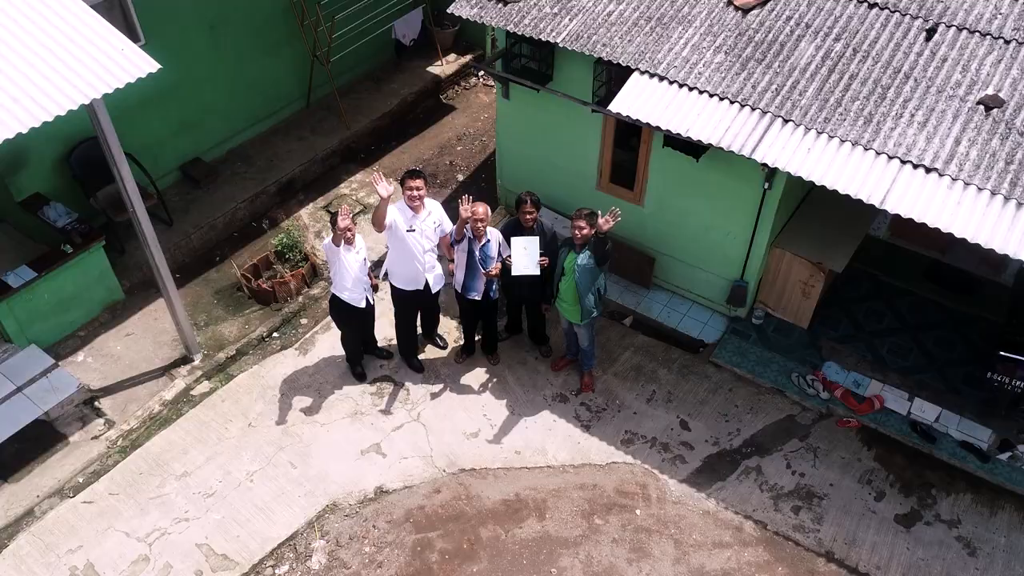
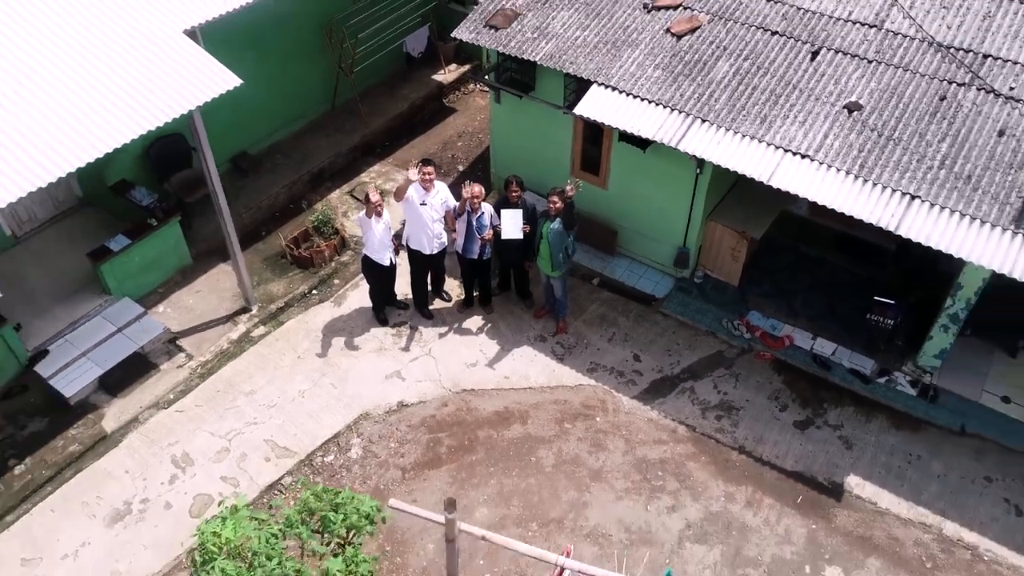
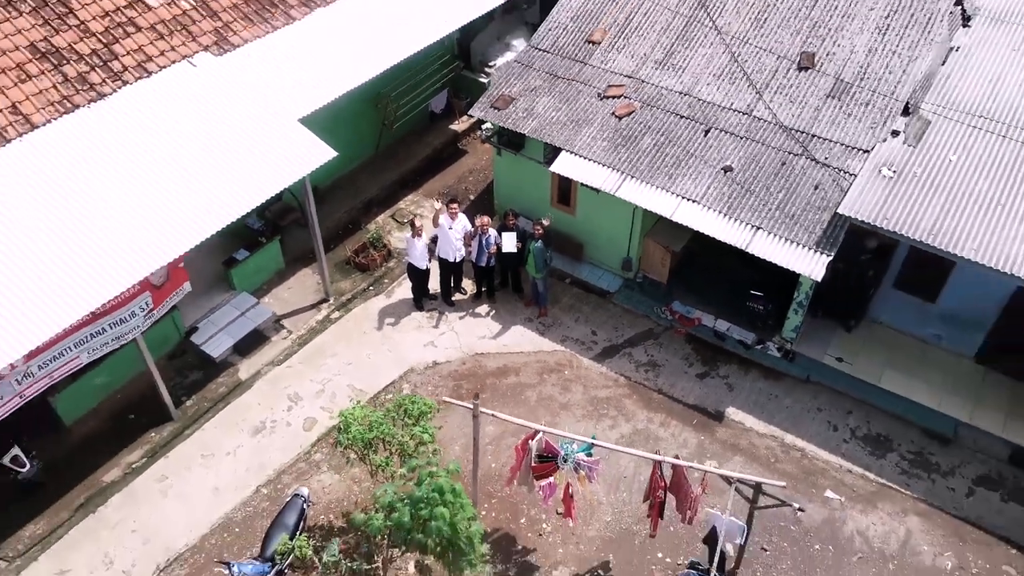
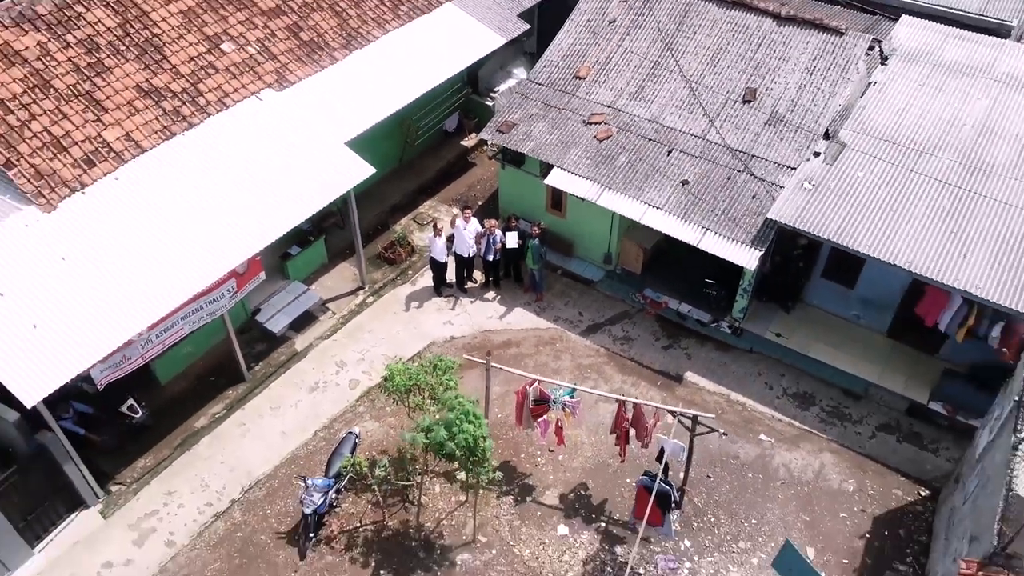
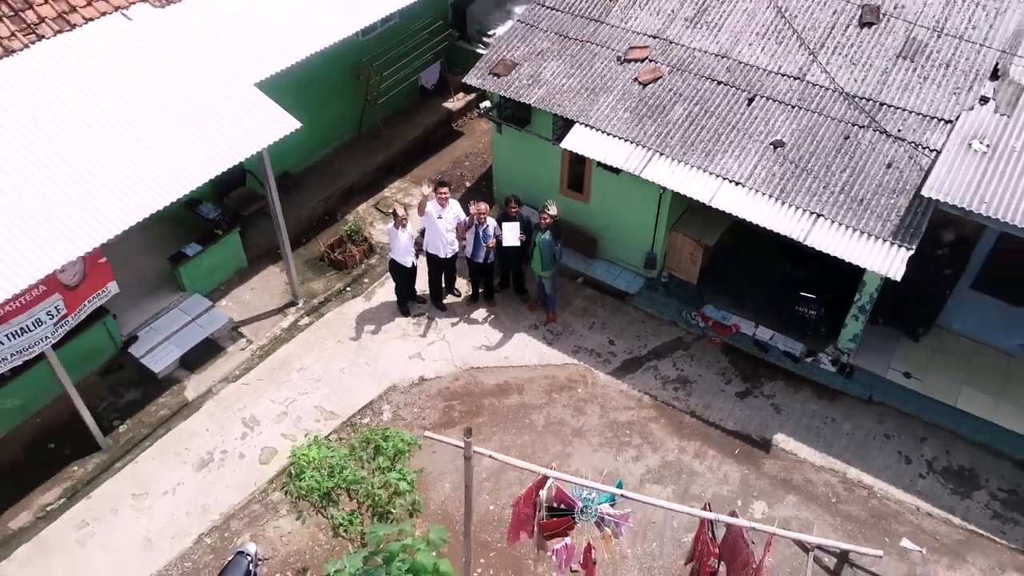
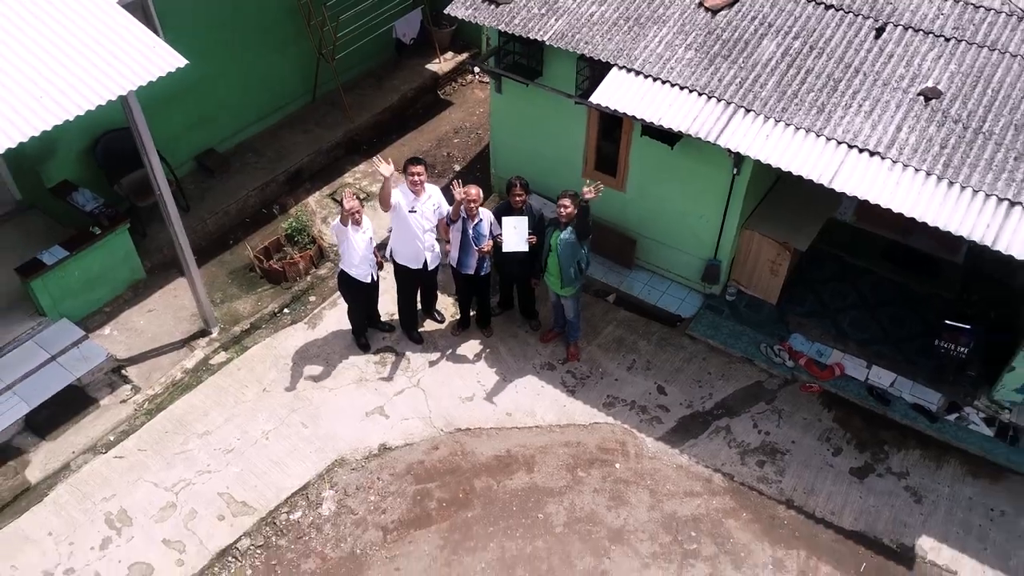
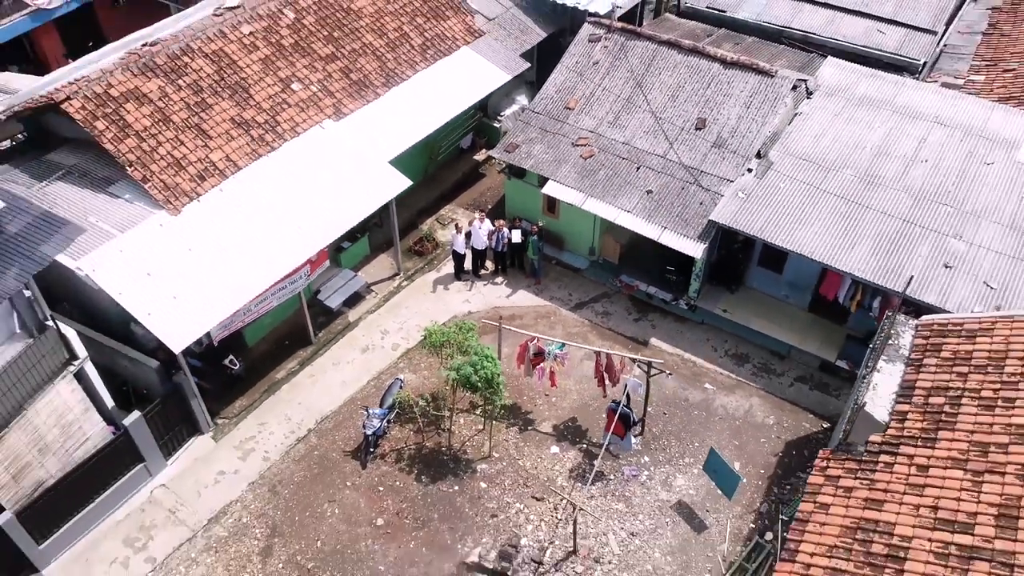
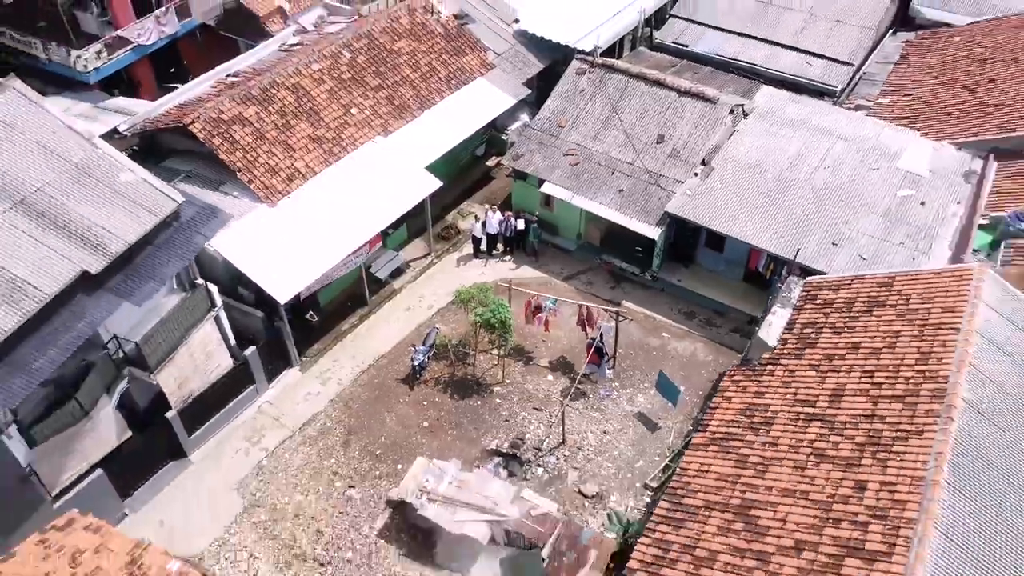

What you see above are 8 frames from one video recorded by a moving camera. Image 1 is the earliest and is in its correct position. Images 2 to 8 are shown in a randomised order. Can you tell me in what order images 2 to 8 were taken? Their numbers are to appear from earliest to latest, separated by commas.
6, 2, 5, 3, 4, 7, 8
